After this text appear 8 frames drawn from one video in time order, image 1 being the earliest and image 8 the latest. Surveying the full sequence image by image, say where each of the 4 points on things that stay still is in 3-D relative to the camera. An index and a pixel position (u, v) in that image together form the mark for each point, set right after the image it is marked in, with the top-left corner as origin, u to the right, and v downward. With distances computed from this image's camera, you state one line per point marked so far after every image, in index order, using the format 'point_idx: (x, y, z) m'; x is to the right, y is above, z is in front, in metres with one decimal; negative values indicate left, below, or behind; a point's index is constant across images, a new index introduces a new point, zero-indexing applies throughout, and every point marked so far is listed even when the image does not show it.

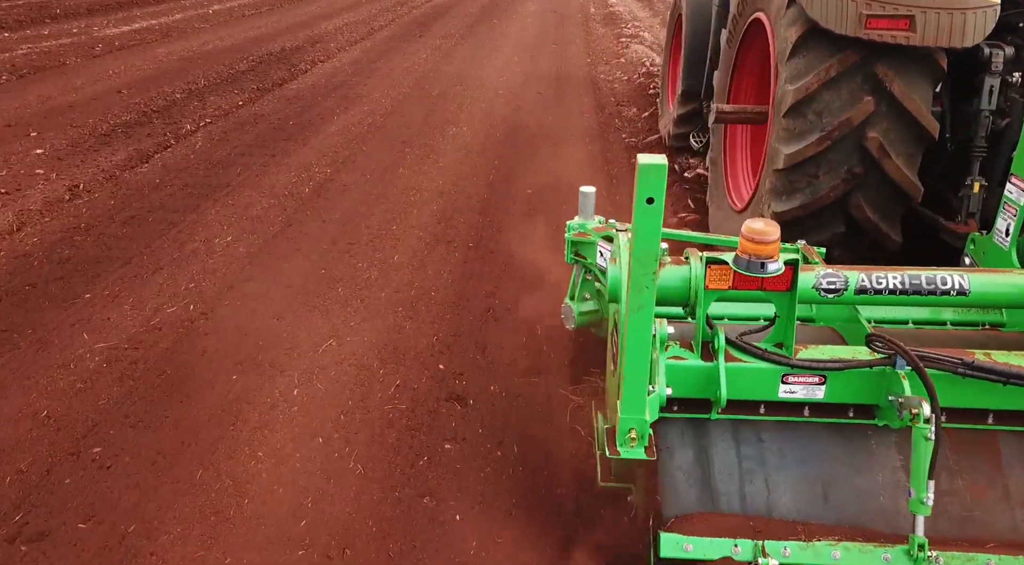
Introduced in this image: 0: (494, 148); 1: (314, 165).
0: (-0.2, +1.2, +7.3) m
1: (-1.6, +0.9, +6.7) m
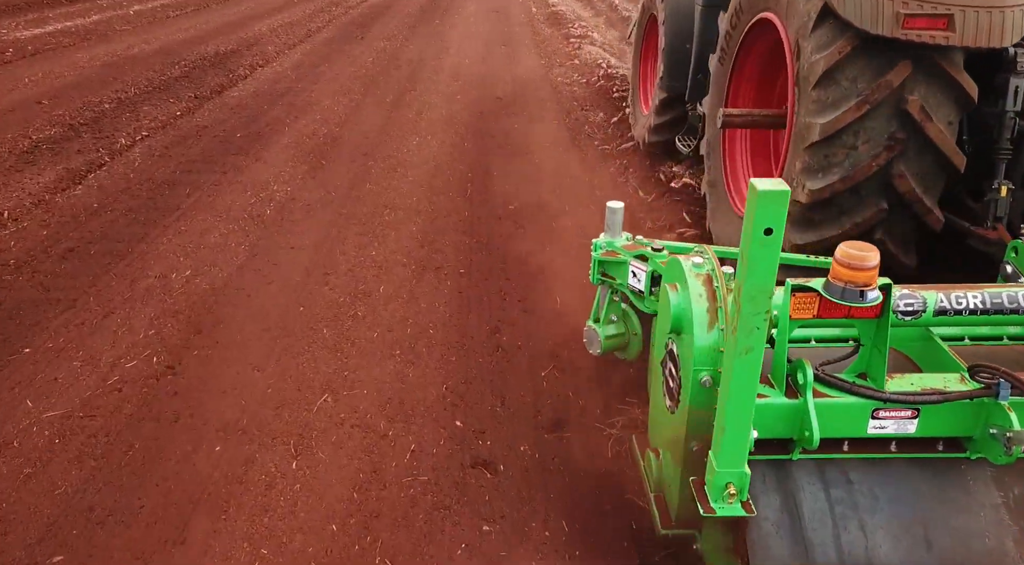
0: (-0.4, +1.0, +6.9) m
1: (-1.7, +0.7, +6.1) m
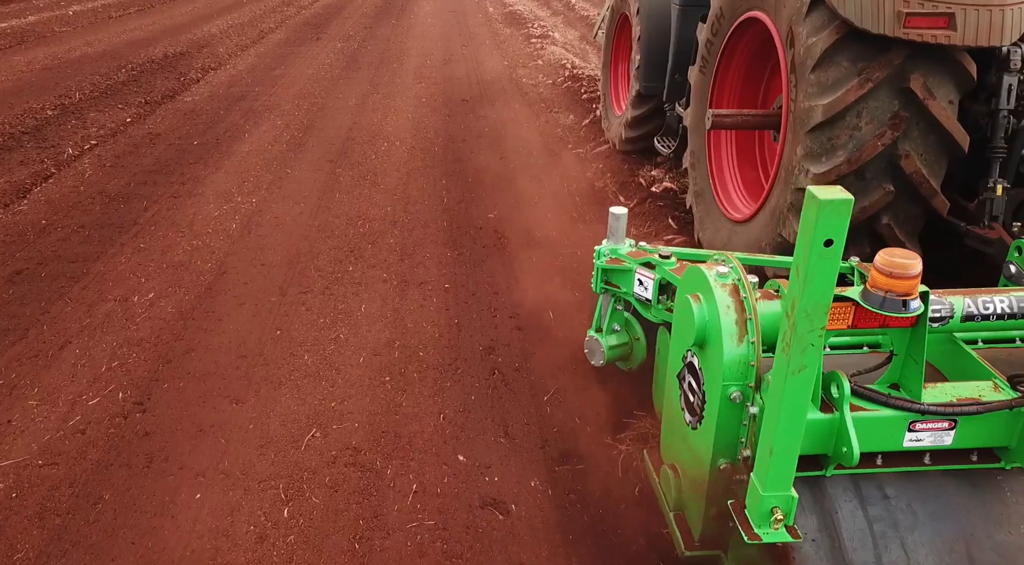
0: (-0.6, +0.9, +6.6) m
1: (-1.9, +0.6, +5.7) m
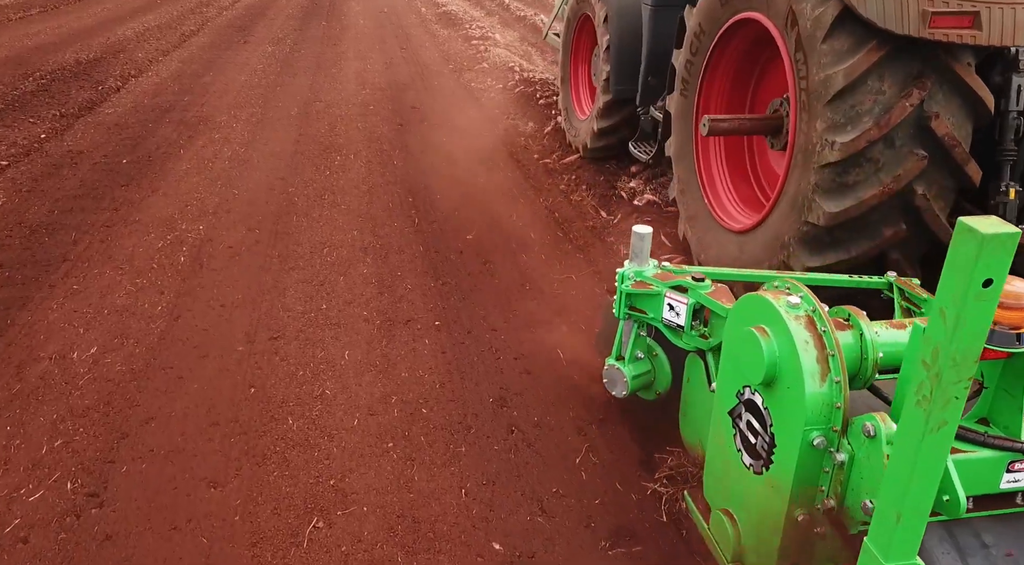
0: (-0.8, +0.8, +6.1) m
1: (-2.0, +0.4, +5.1) m
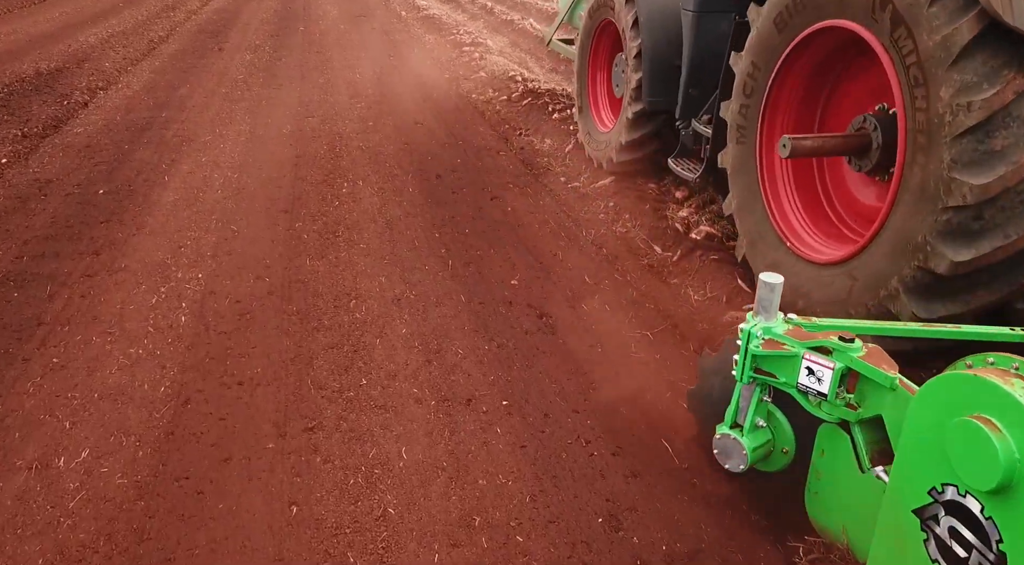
0: (-0.6, +0.5, +5.4) m
1: (-1.8, +0.1, +4.4) m
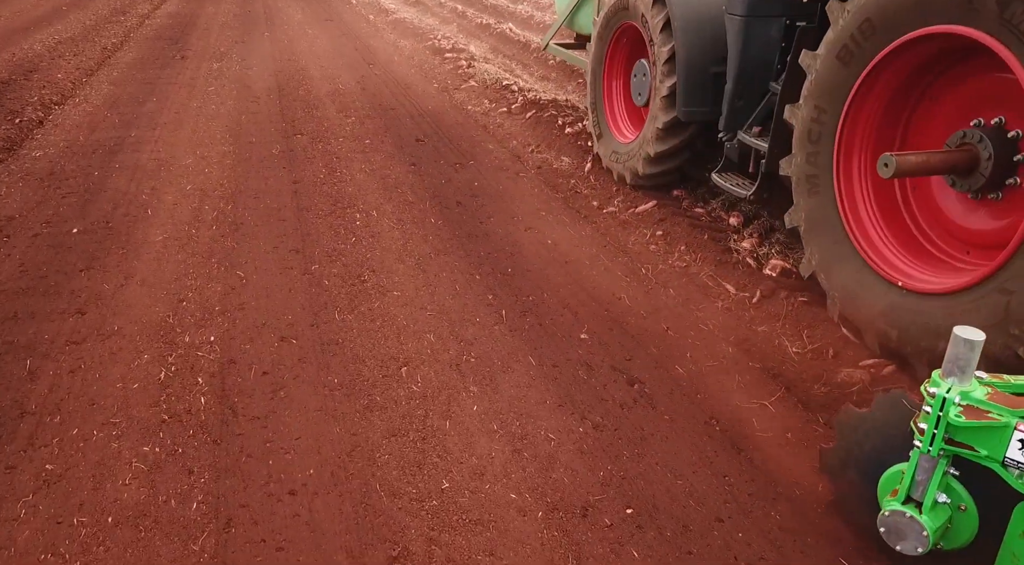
0: (-0.4, +0.2, +4.7) m
1: (-1.5, -0.2, +3.6) m
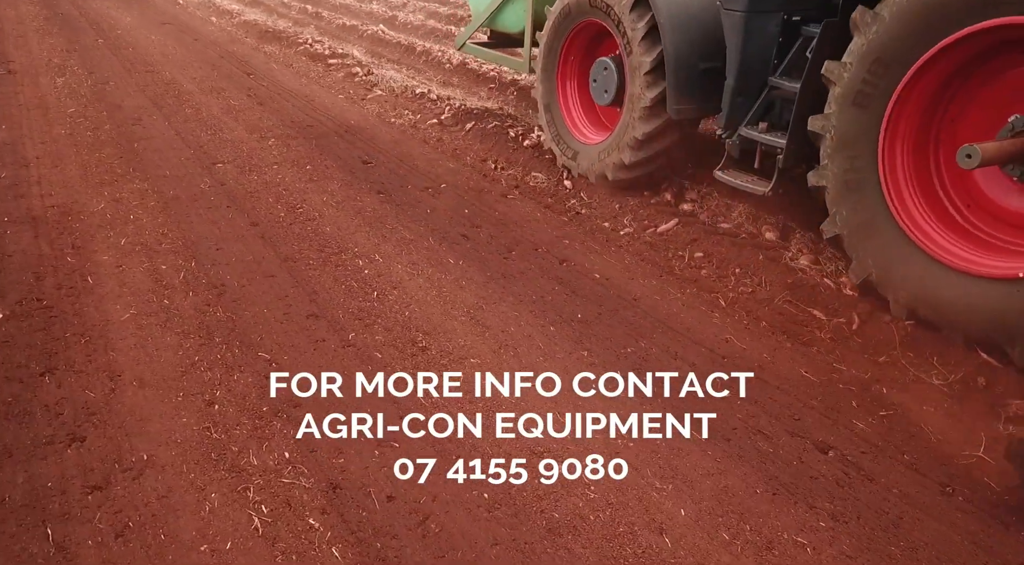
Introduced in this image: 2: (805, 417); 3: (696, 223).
0: (-0.1, 0.0, +4.0) m
1: (-0.9, -0.6, +2.7) m
2: (+1.1, -0.5, +3.0) m
3: (+1.1, +0.4, +5.0) m
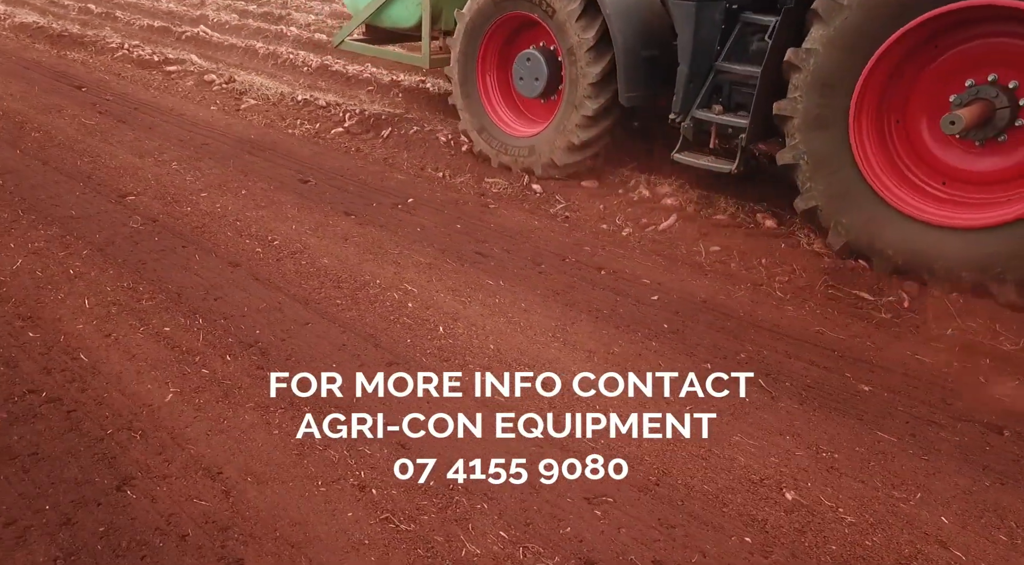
0: (+0.2, -0.1, +3.7) m
1: (-0.1, -0.7, +2.3) m
2: (+1.7, -0.5, +3.1) m
3: (+1.1, +0.4, +5.0) m
